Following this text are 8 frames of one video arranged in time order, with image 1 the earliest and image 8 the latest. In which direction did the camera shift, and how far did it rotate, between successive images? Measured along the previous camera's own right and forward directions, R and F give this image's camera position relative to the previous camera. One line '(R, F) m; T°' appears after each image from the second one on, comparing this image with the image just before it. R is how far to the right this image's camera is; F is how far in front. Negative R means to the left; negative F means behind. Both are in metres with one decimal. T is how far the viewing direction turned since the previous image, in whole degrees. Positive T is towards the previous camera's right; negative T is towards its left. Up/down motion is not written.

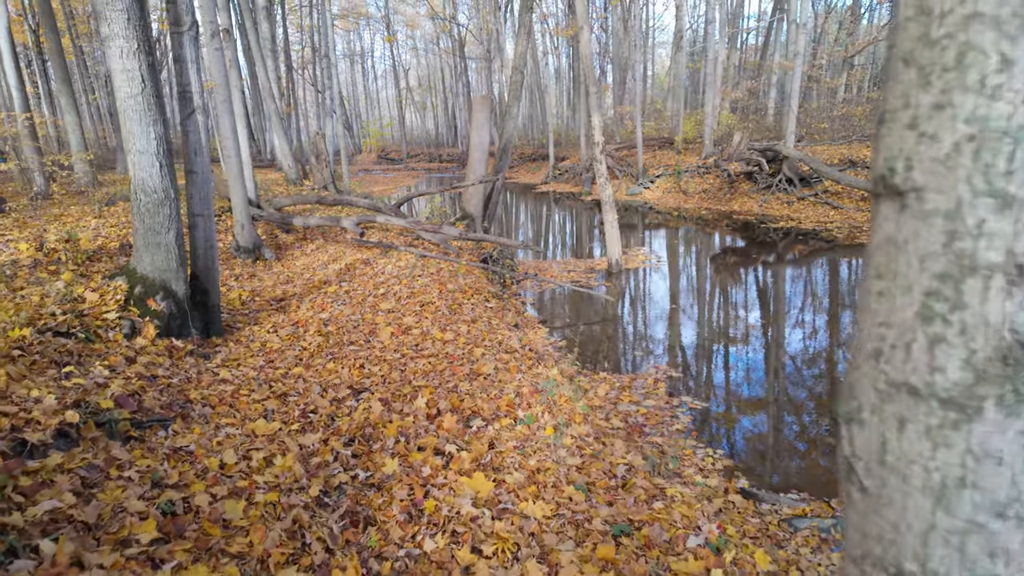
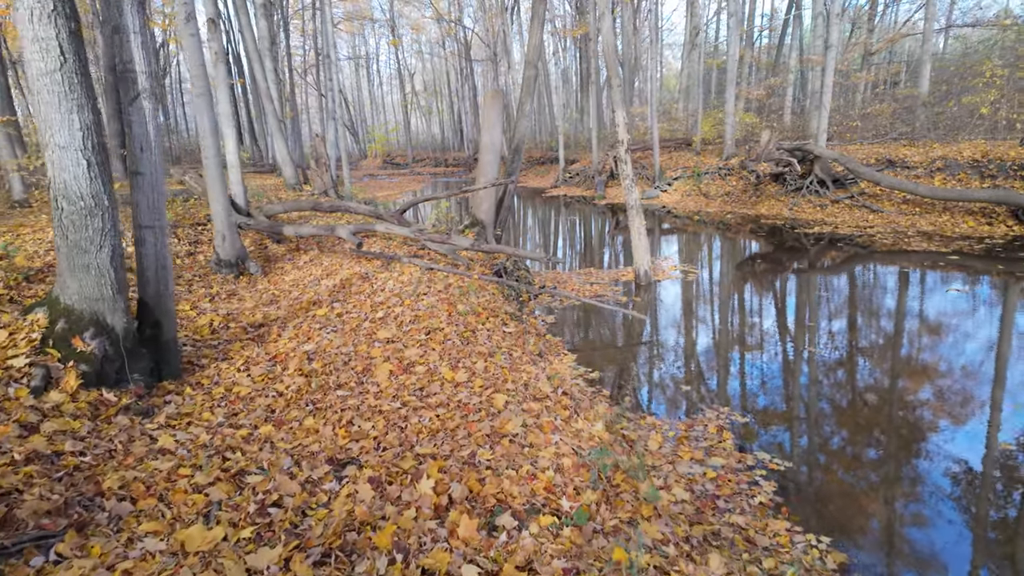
(-0.2, +1.2) m; -1°
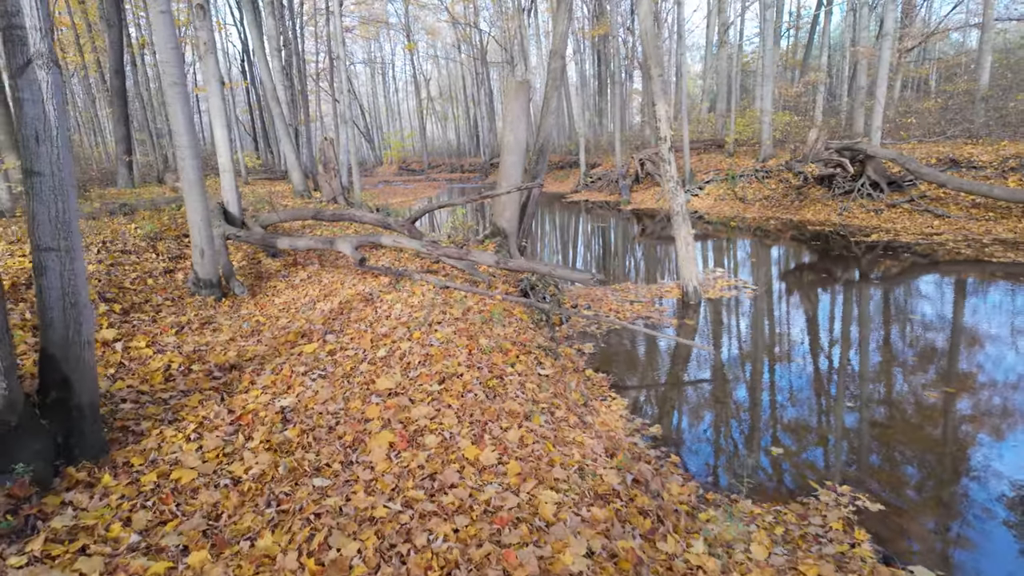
(-0.2, +1.3) m; -2°
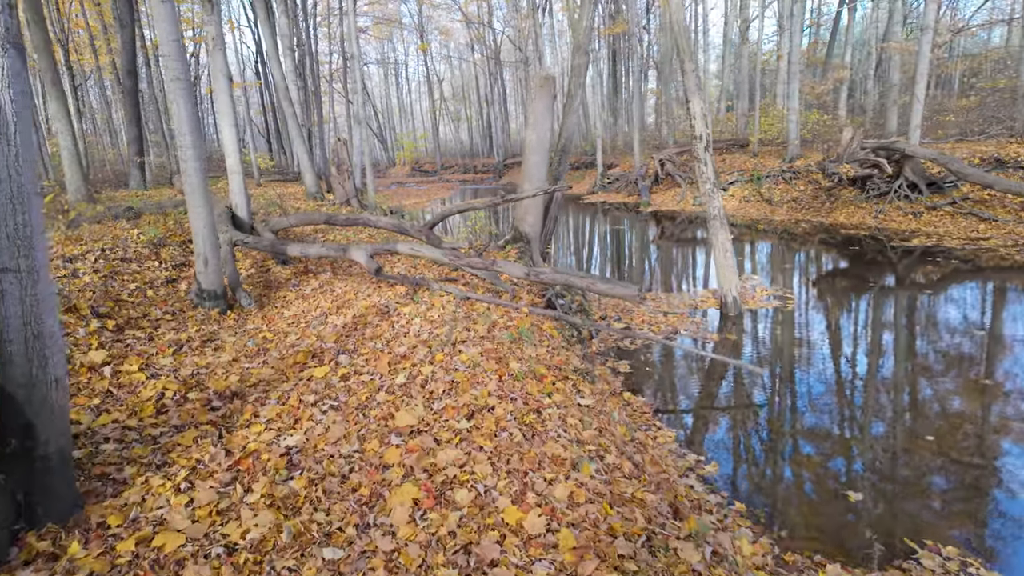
(-0.2, +0.6) m; -1°
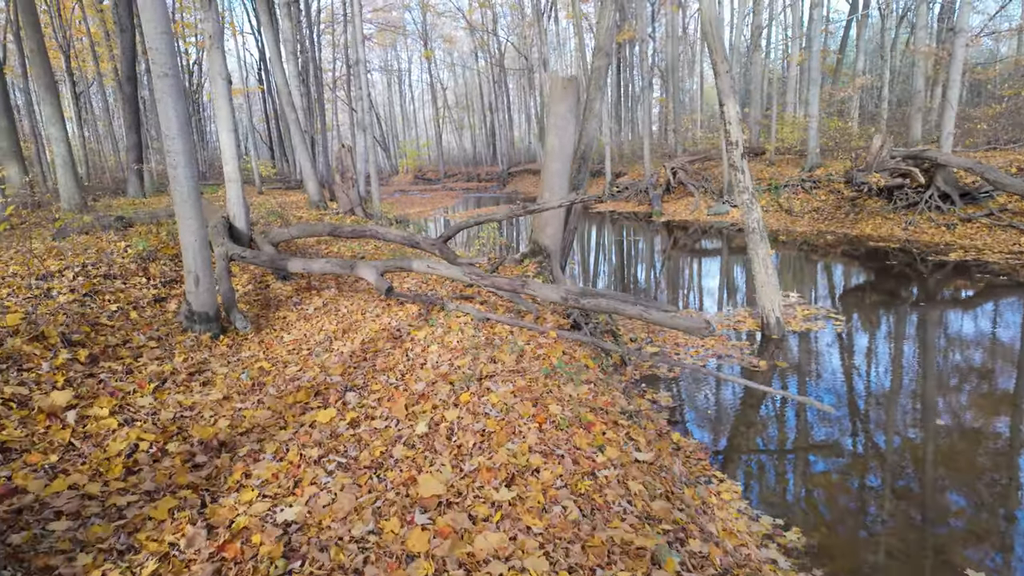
(-0.3, +0.7) m; 0°
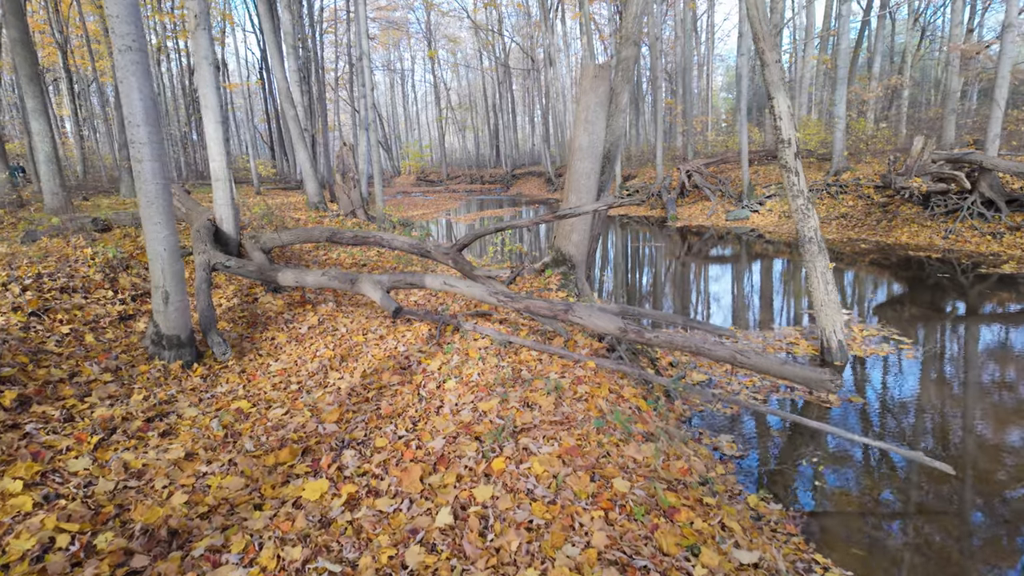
(-0.3, +1.0) m; 0°
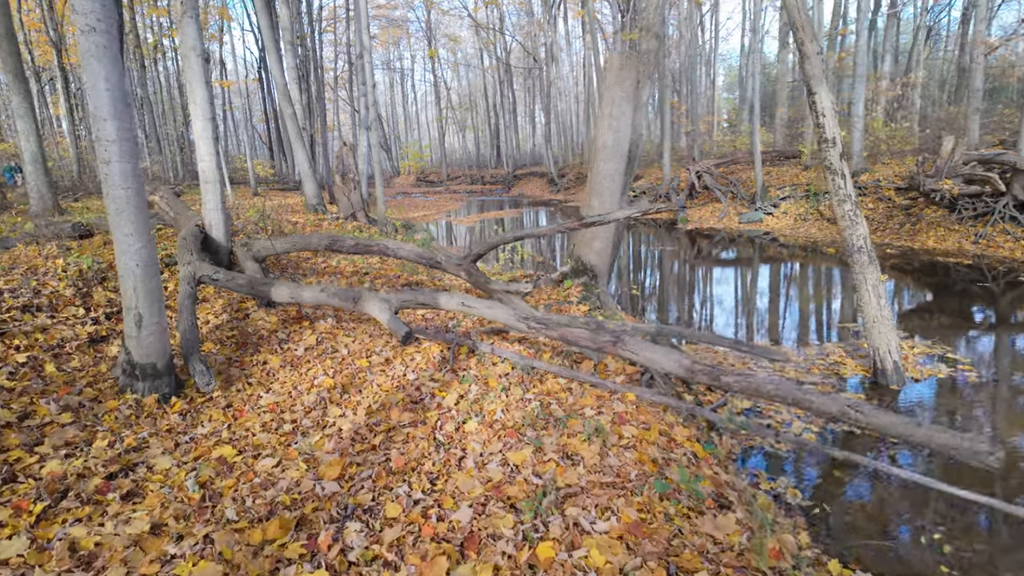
(-0.2, +0.7) m; 0°
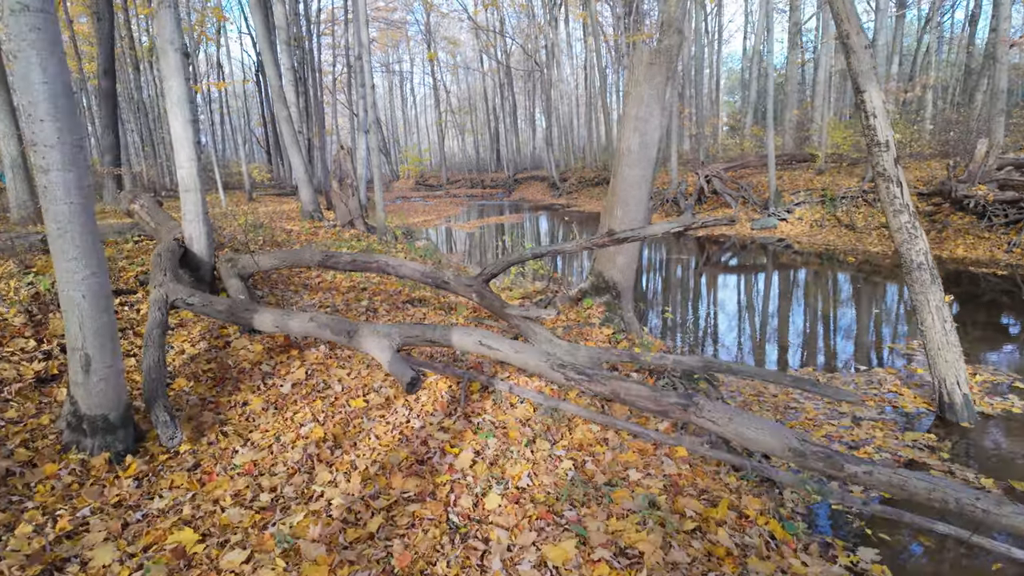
(-0.2, +0.7) m; 0°
